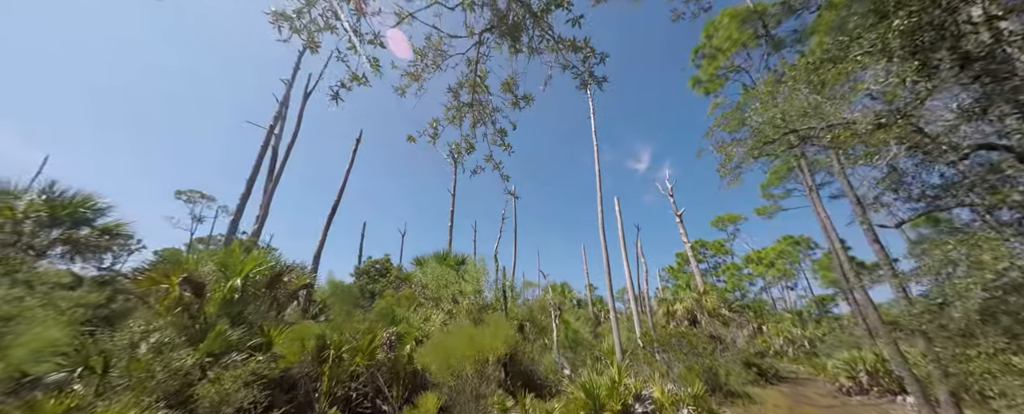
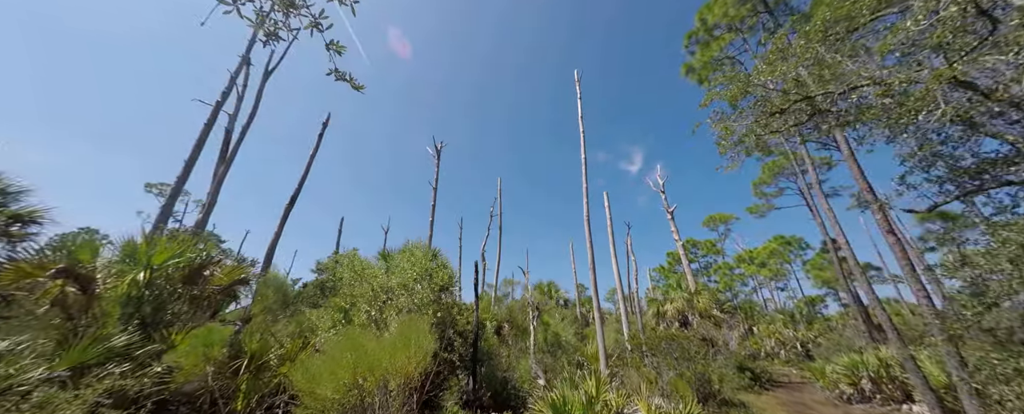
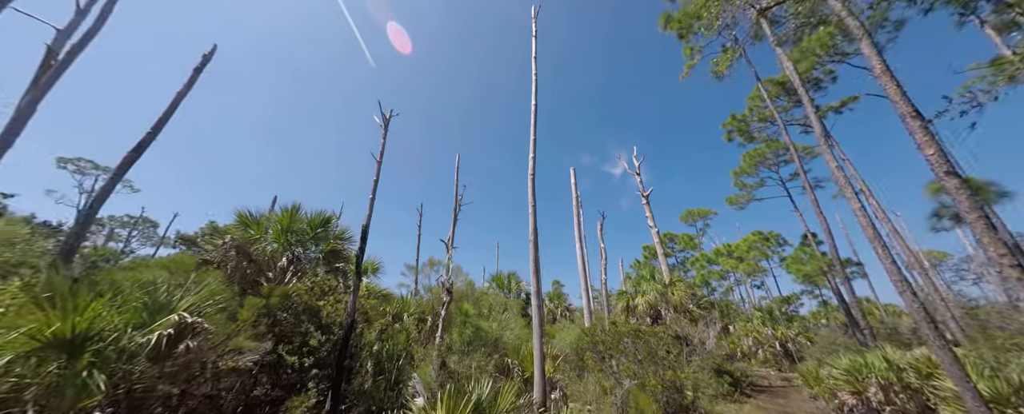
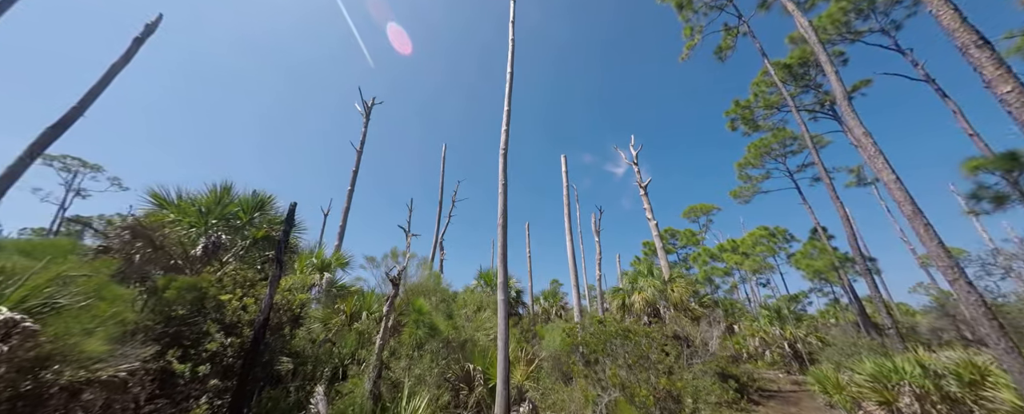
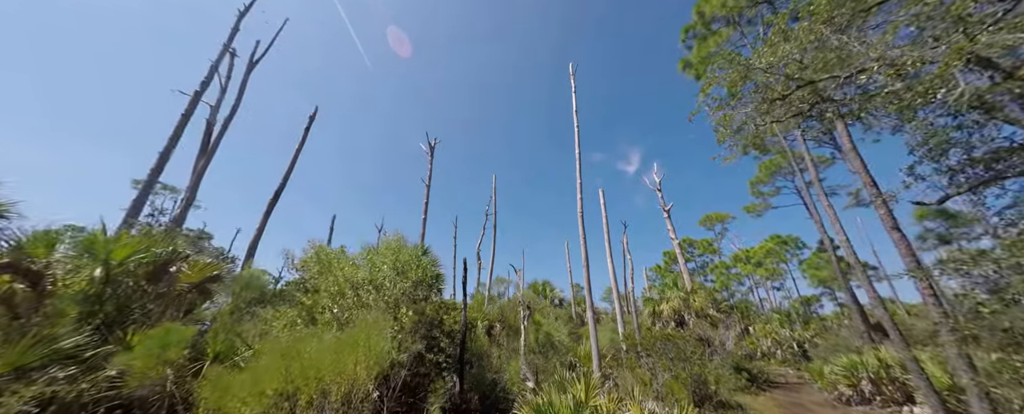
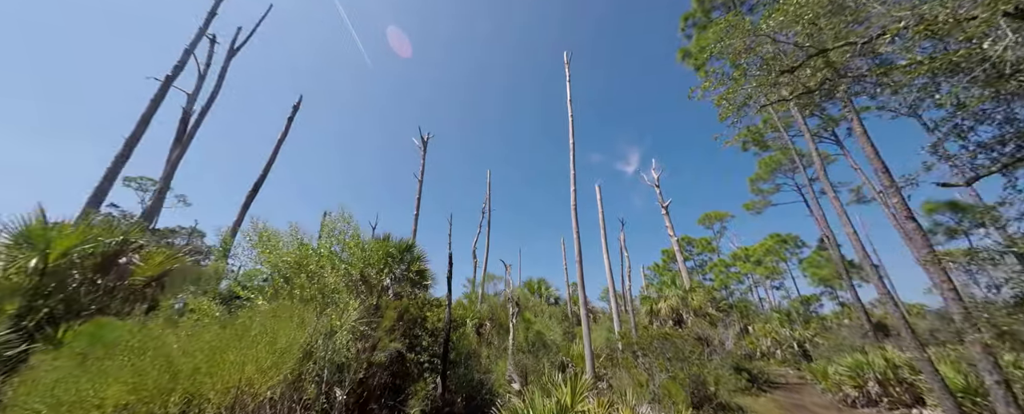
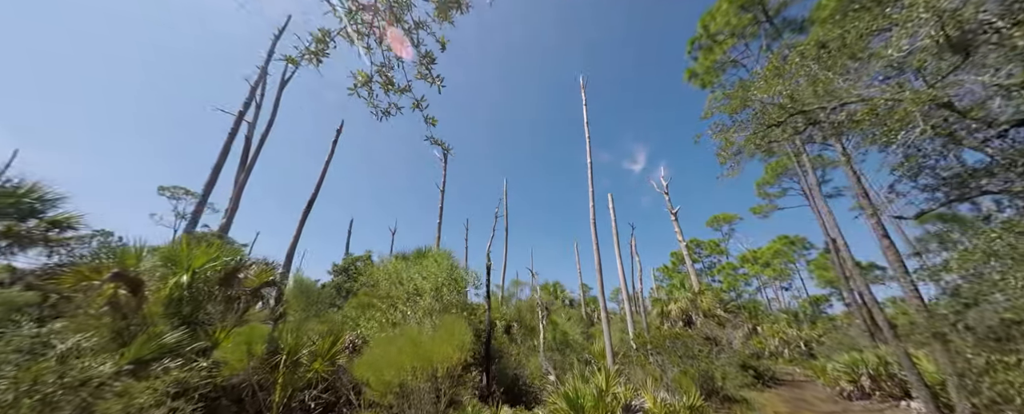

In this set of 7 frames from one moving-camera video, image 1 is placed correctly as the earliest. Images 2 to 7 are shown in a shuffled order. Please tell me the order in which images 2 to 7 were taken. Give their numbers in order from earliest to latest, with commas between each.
7, 2, 5, 6, 3, 4
